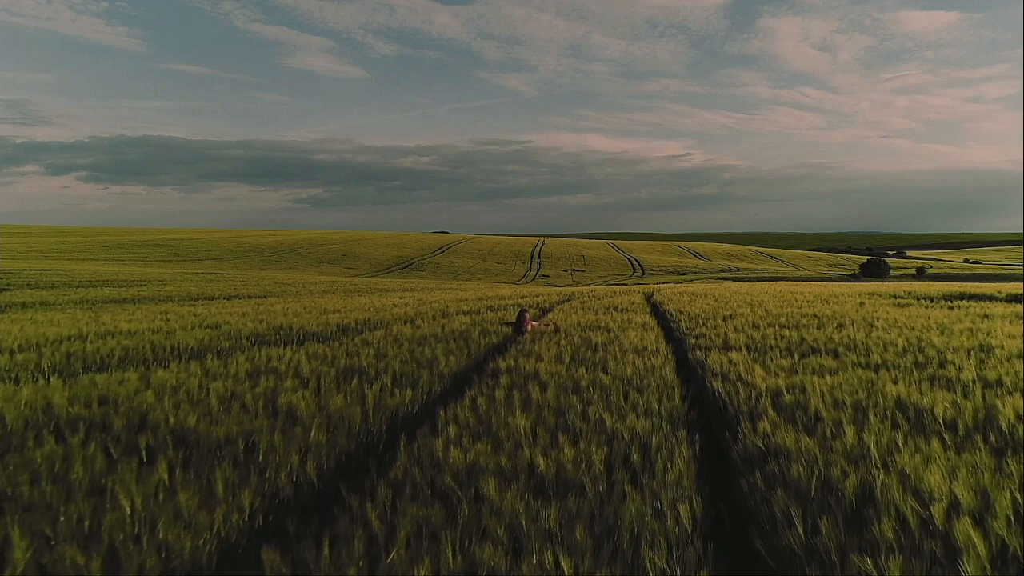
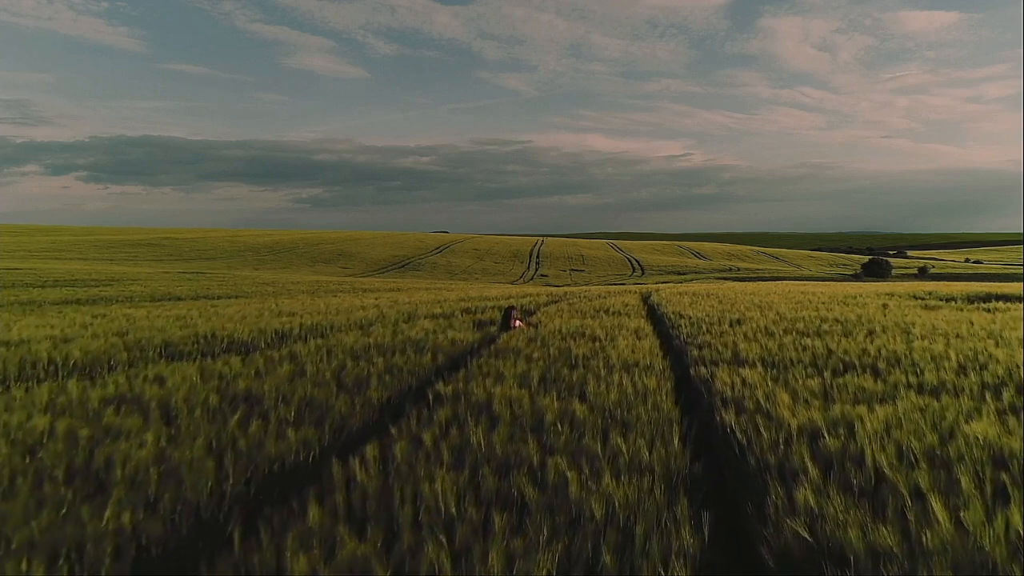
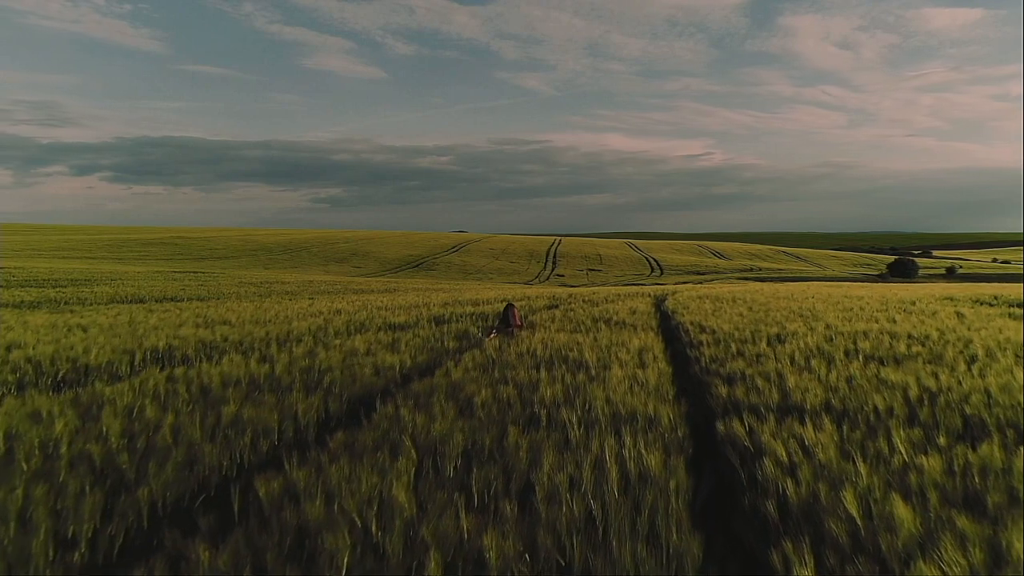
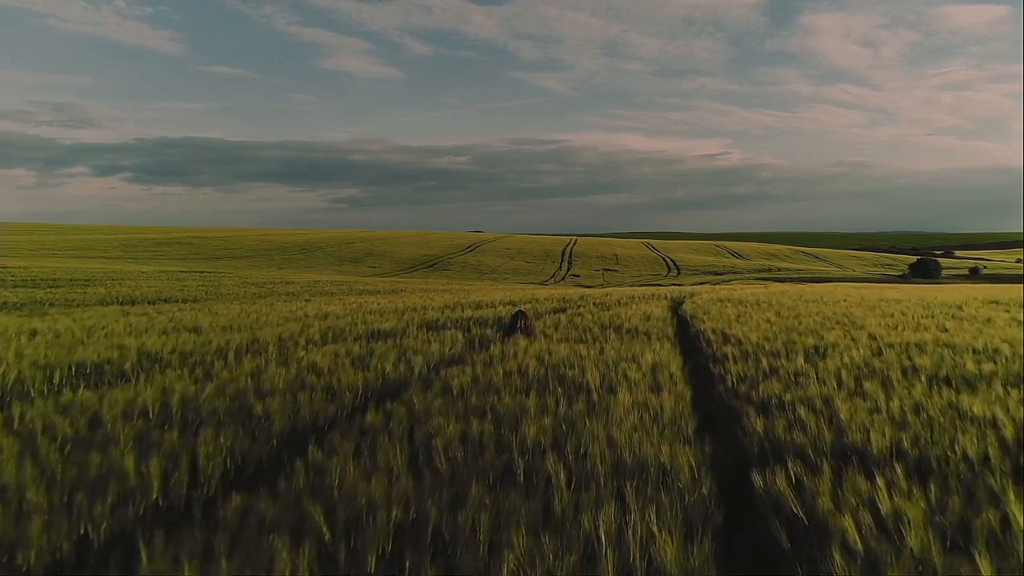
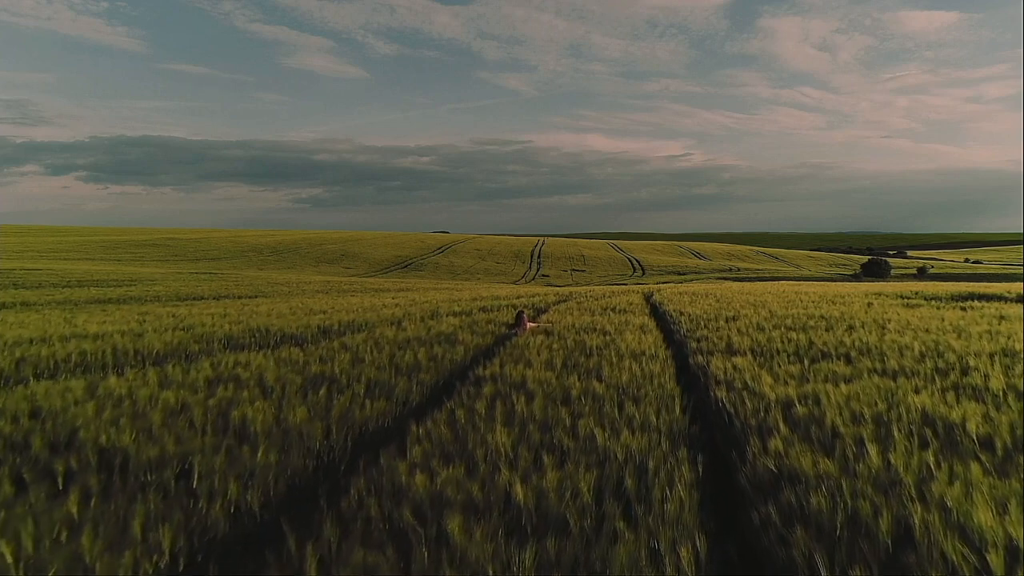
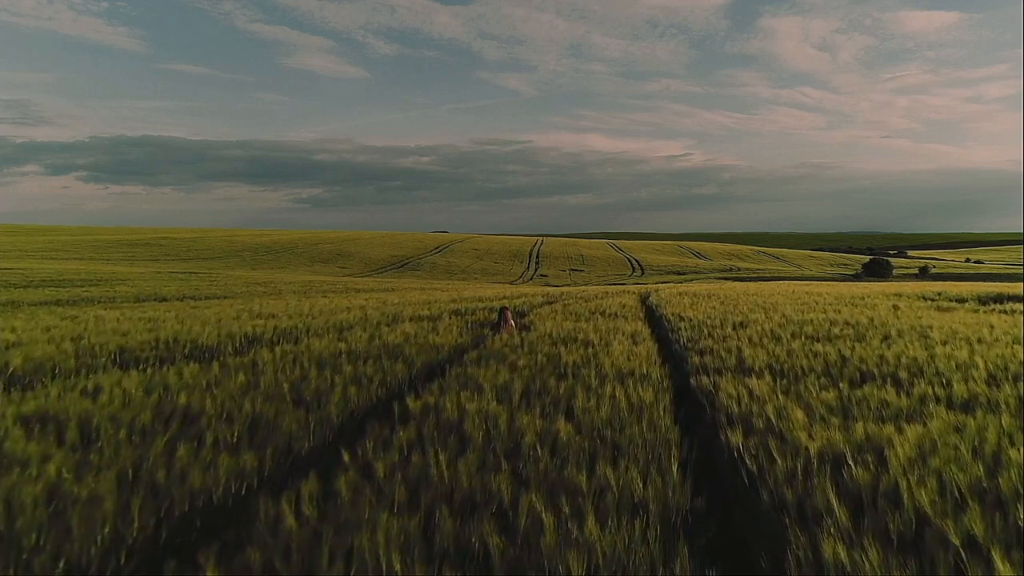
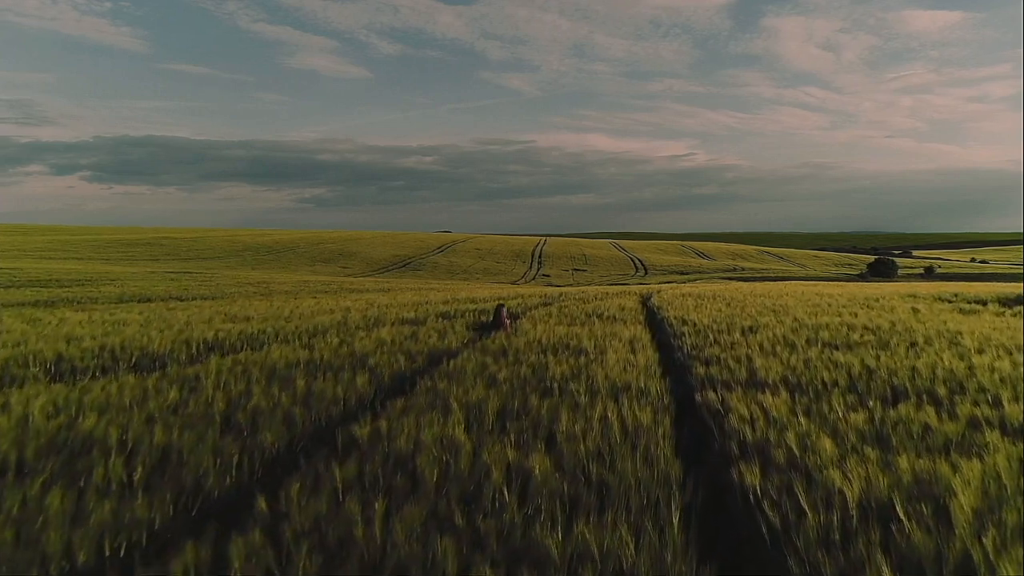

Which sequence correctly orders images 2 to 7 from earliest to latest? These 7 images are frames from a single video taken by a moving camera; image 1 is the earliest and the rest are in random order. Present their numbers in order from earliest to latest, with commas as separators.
5, 2, 6, 7, 3, 4
